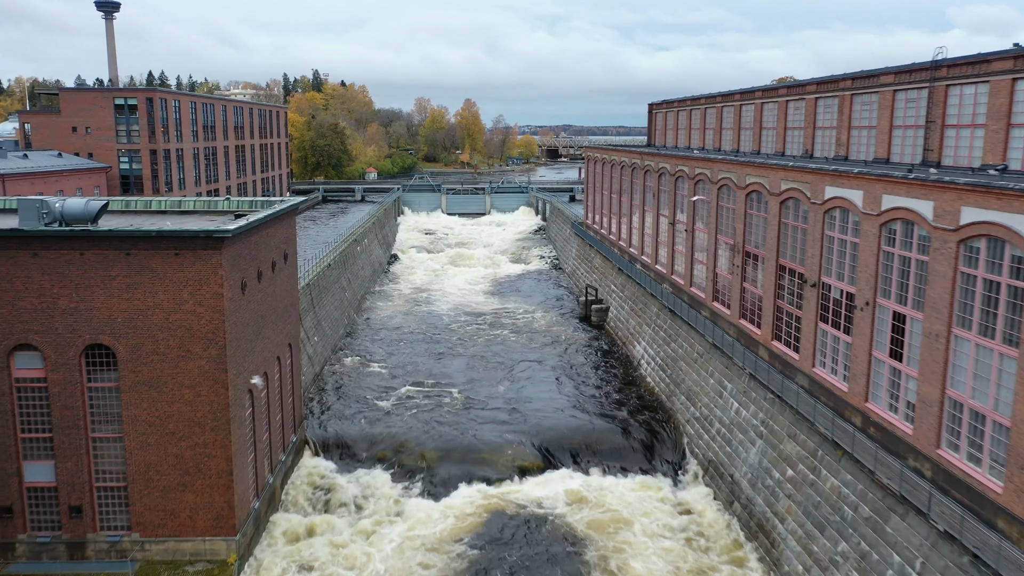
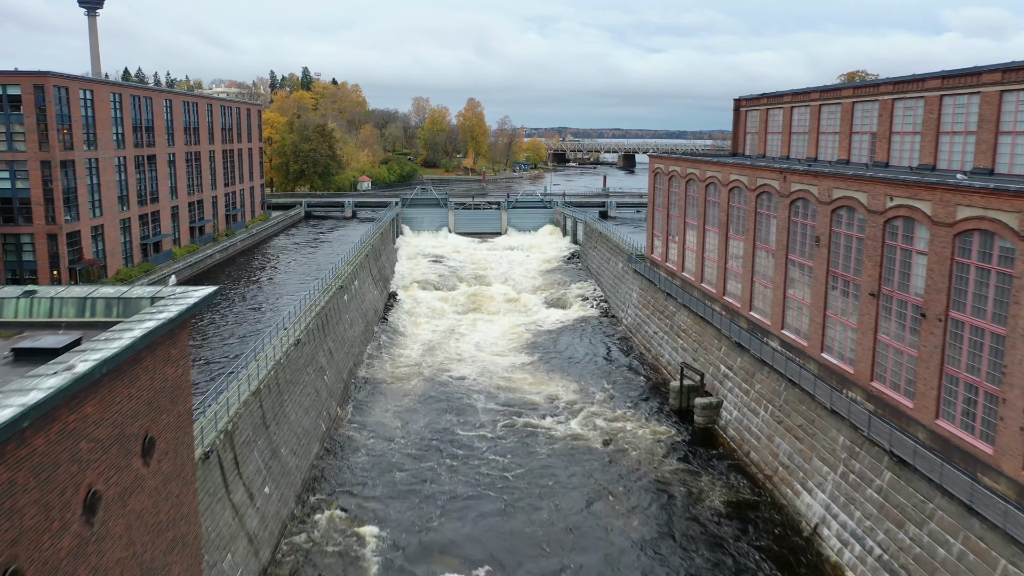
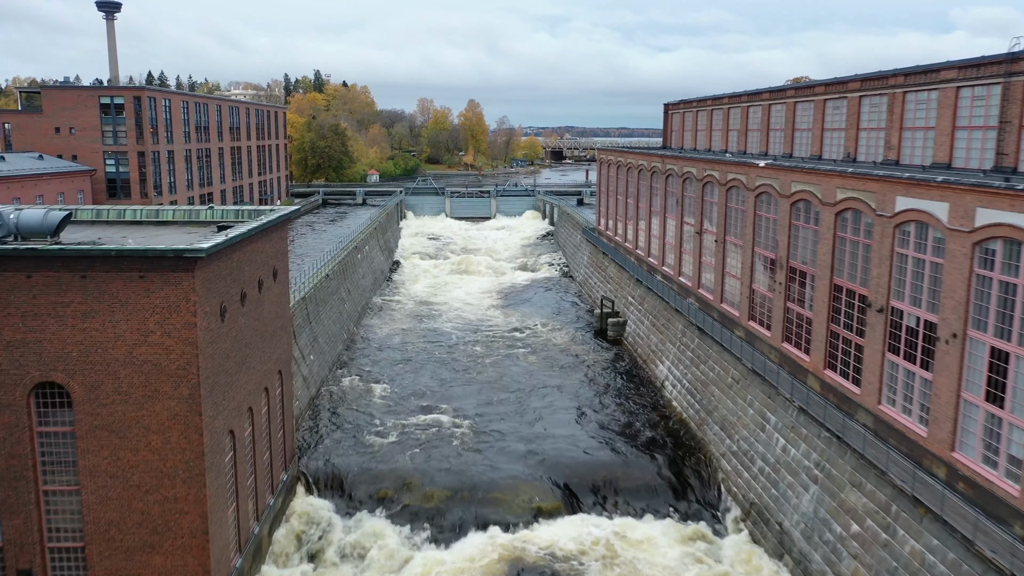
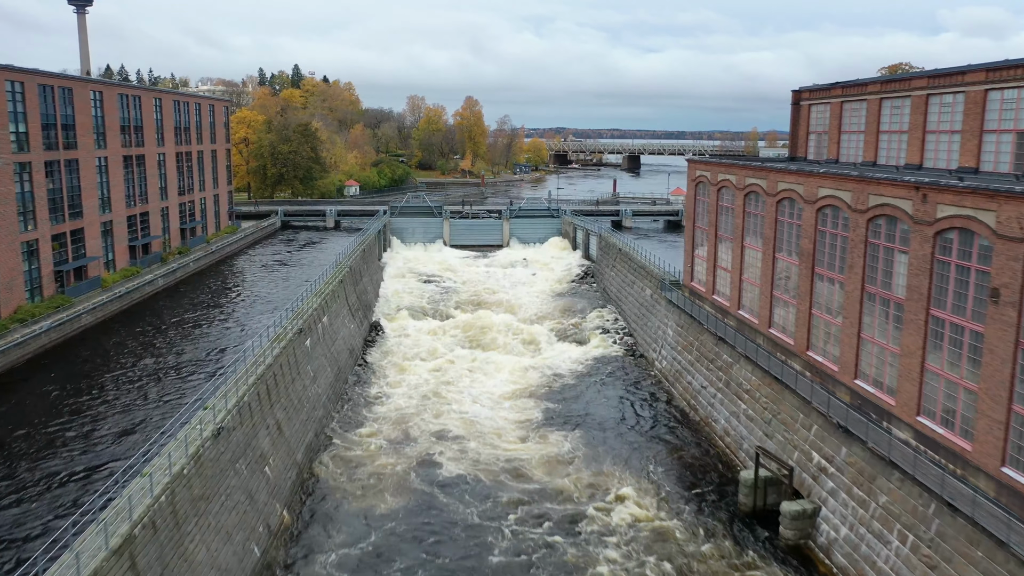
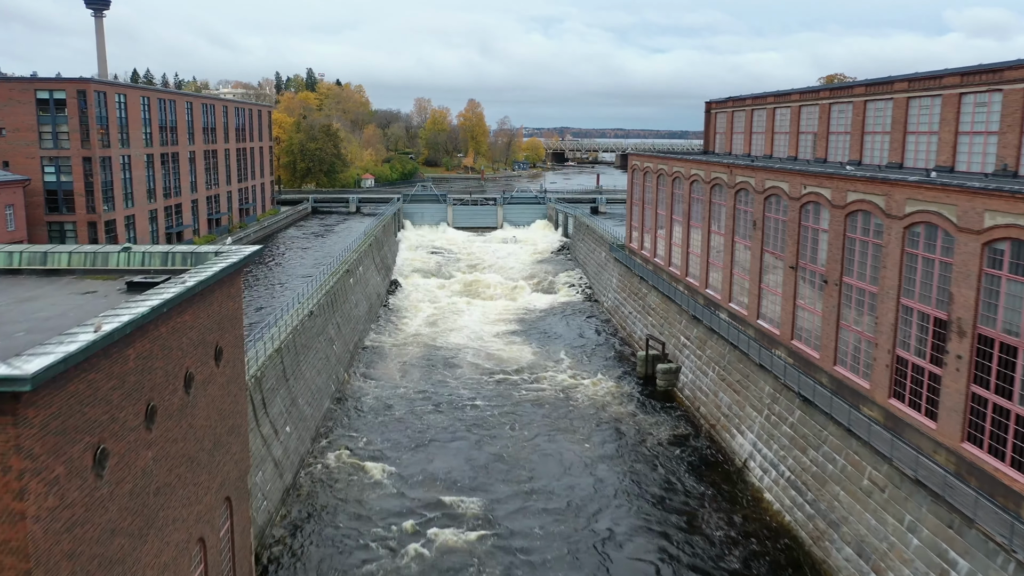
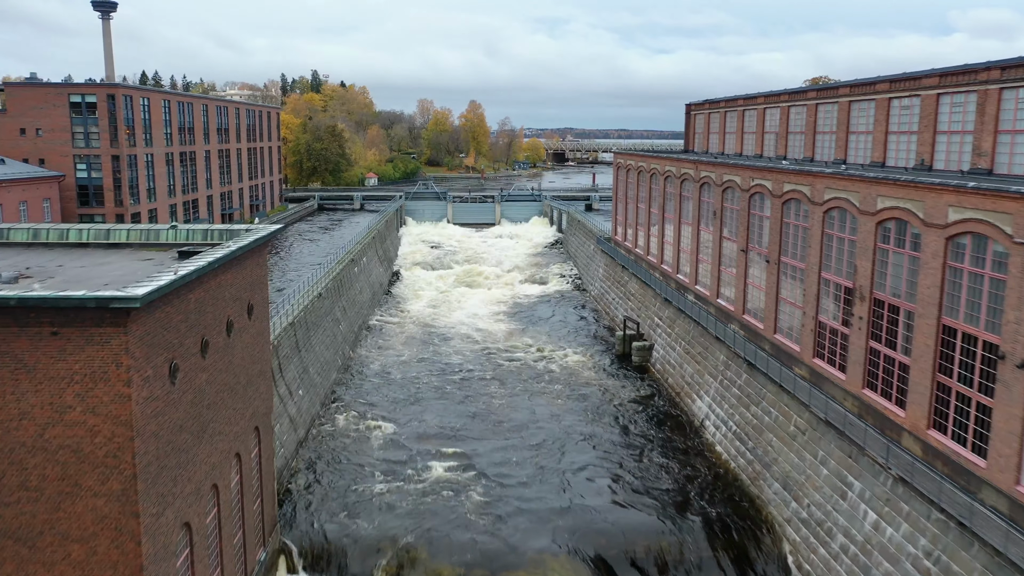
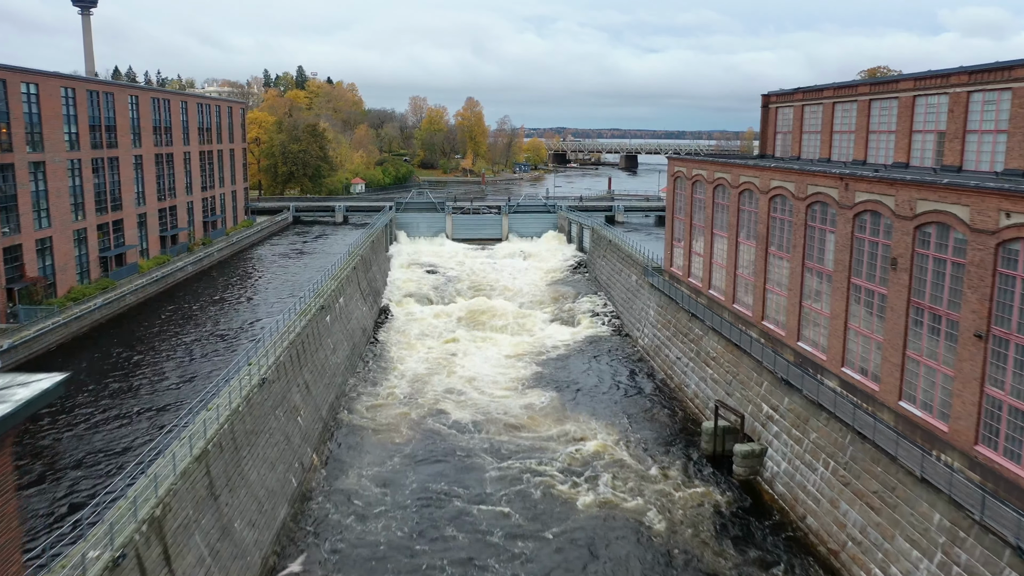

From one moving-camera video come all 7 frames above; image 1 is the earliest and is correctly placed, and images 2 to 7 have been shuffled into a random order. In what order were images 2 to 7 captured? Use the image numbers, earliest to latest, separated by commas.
3, 6, 5, 2, 7, 4
